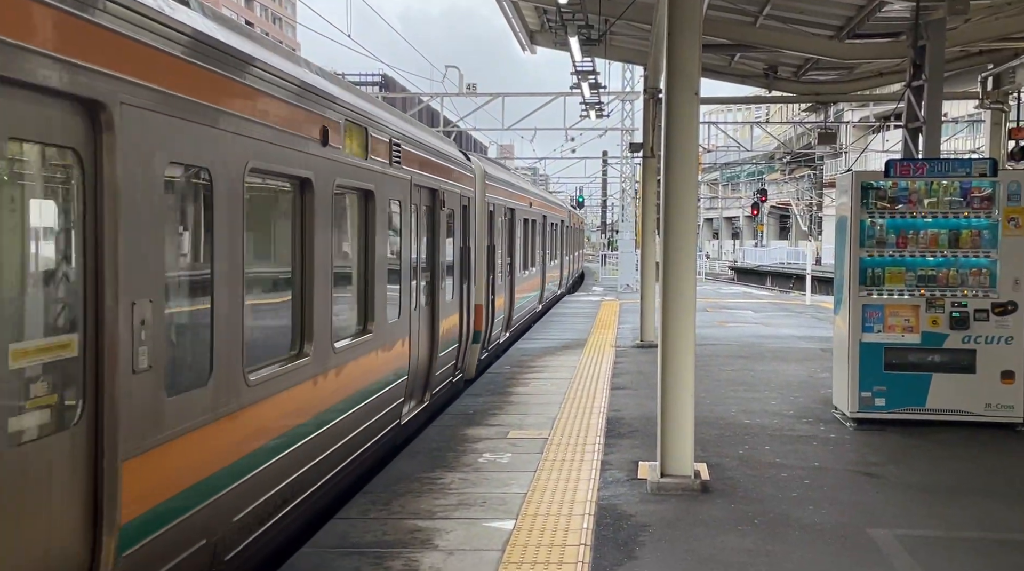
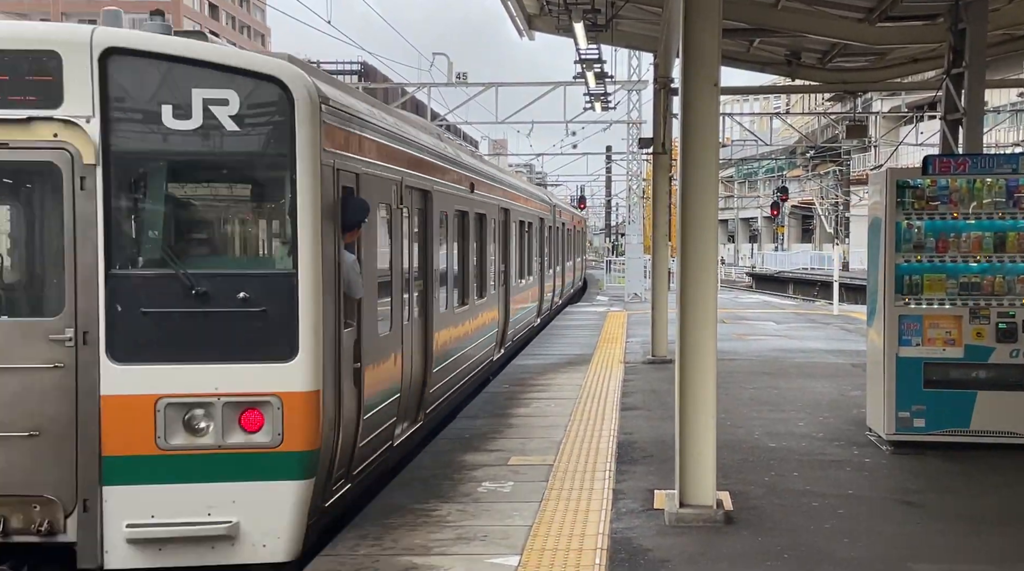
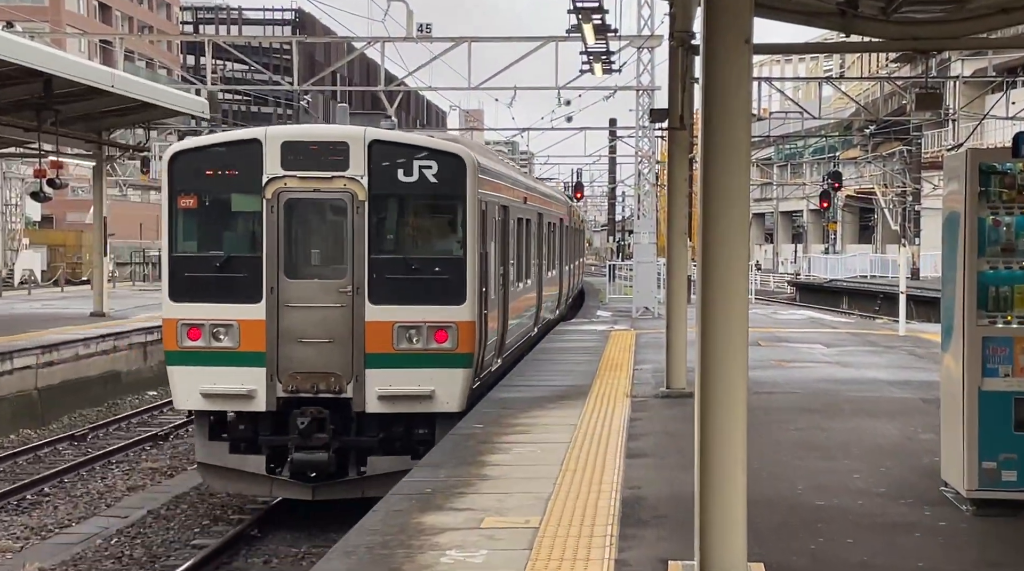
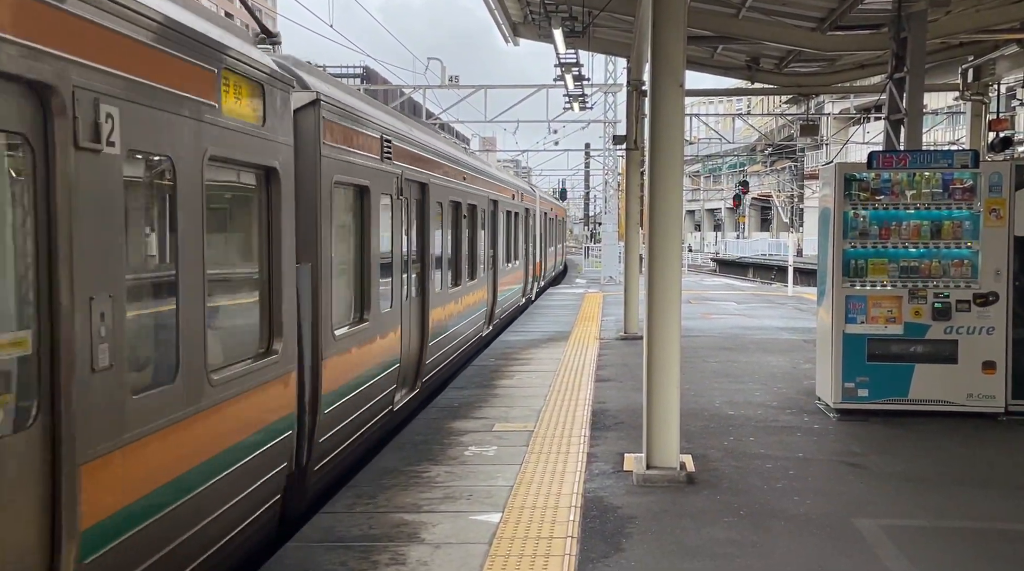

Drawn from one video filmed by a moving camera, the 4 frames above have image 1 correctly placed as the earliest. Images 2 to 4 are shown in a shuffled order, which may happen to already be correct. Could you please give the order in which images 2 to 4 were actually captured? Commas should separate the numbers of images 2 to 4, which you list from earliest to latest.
4, 2, 3
